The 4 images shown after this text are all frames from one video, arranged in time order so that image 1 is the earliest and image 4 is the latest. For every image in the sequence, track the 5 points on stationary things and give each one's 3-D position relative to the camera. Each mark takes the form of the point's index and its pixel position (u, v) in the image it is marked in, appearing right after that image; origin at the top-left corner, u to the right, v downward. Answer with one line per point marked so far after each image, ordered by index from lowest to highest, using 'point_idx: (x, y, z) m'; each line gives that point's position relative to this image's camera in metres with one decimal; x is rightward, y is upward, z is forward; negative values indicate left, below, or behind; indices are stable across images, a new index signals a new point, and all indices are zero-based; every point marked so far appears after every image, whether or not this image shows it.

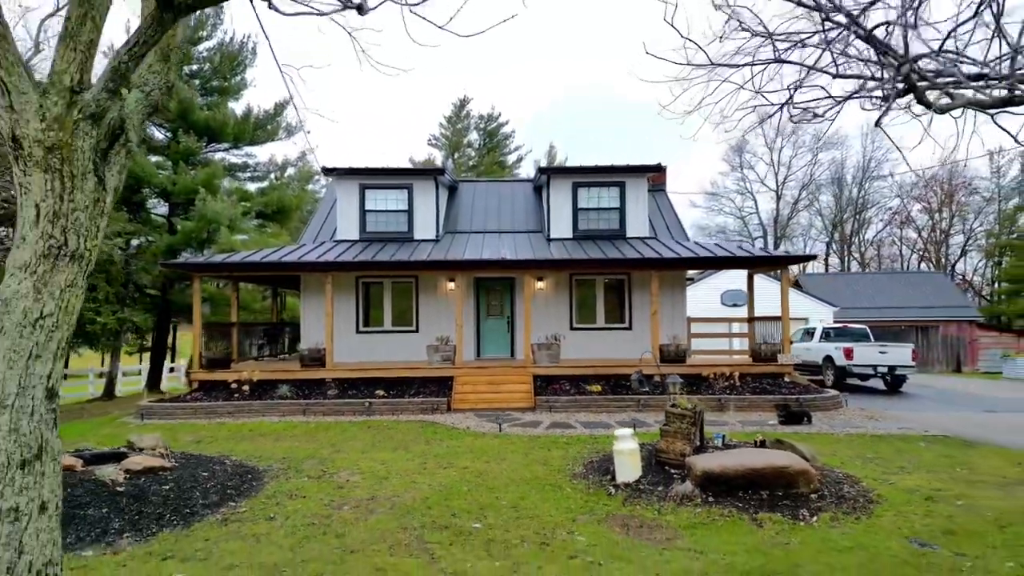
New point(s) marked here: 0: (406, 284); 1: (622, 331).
0: (-2.1, +0.1, +14.5) m
1: (+2.1, -0.8, +14.2) m
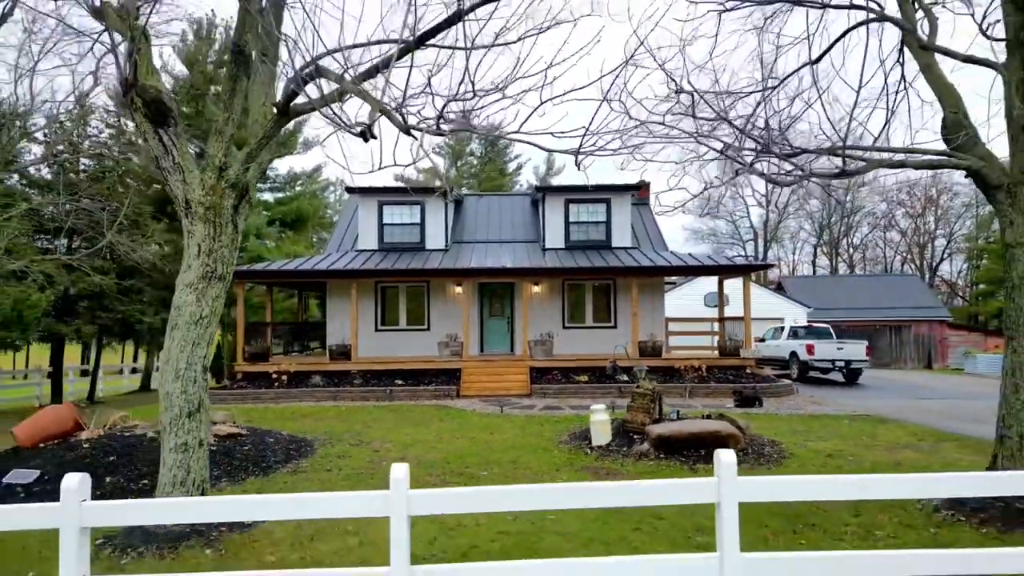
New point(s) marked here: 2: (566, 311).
0: (-2.1, 0.0, +16.5) m
1: (+2.1, -0.9, +16.3) m
2: (+1.2, -0.5, +16.3) m
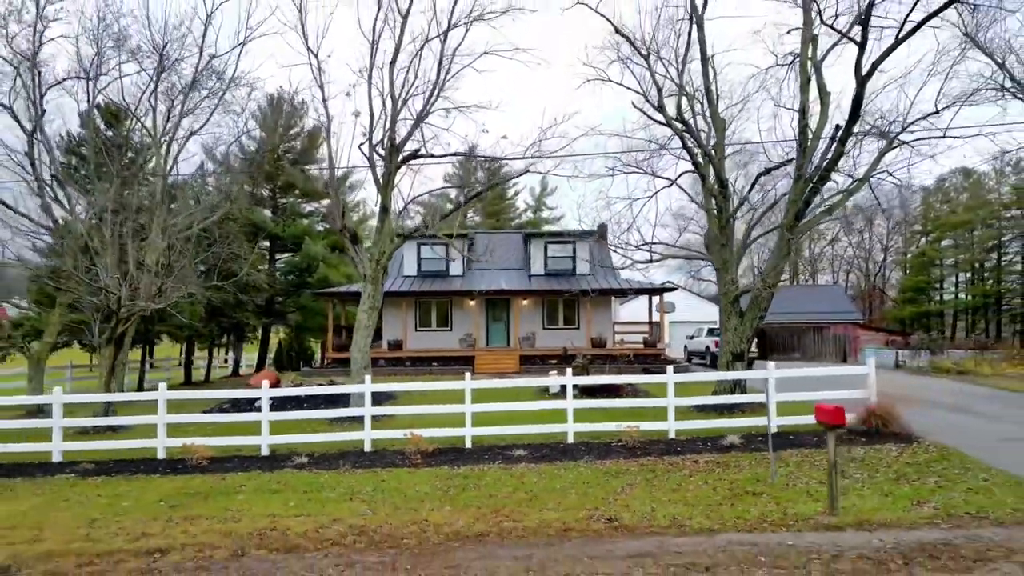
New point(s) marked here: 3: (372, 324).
0: (-2.2, -0.5, +24.2) m
1: (+2.0, -1.4, +23.9) m
2: (+1.1, -1.0, +24.0) m
3: (-2.7, -0.7, +13.8) m
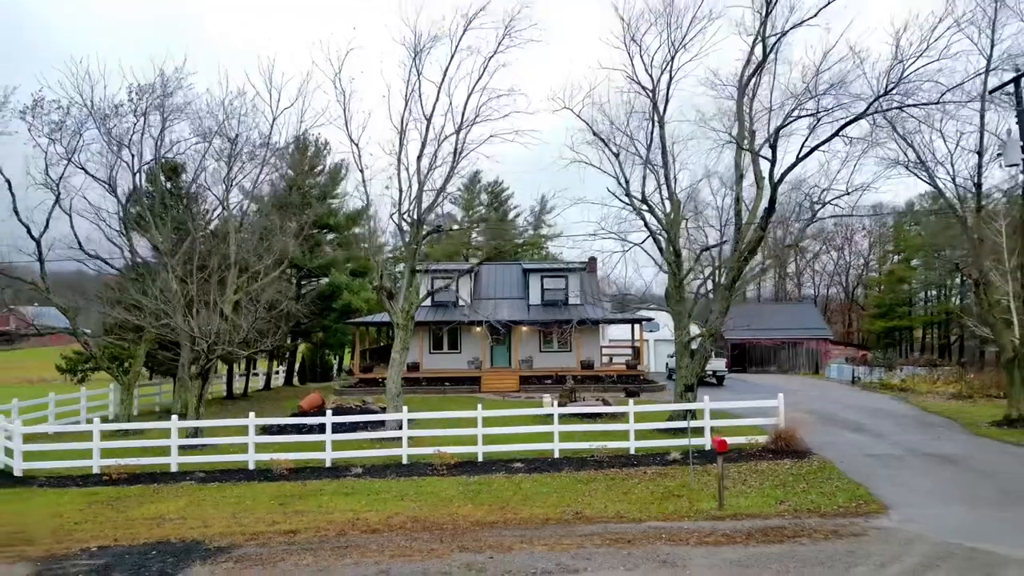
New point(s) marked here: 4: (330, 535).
0: (-2.2, -1.5, +27.9) m
1: (+2.0, -2.5, +27.7) m
2: (+1.1, -2.1, +27.7) m
3: (-2.6, -1.8, +17.5) m
4: (-2.5, -3.4, +9.8) m
